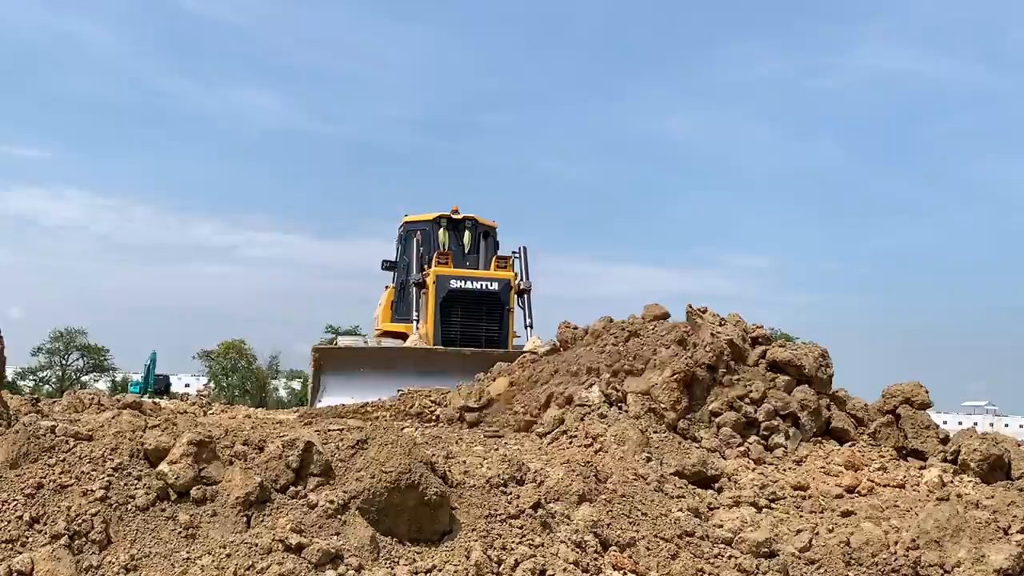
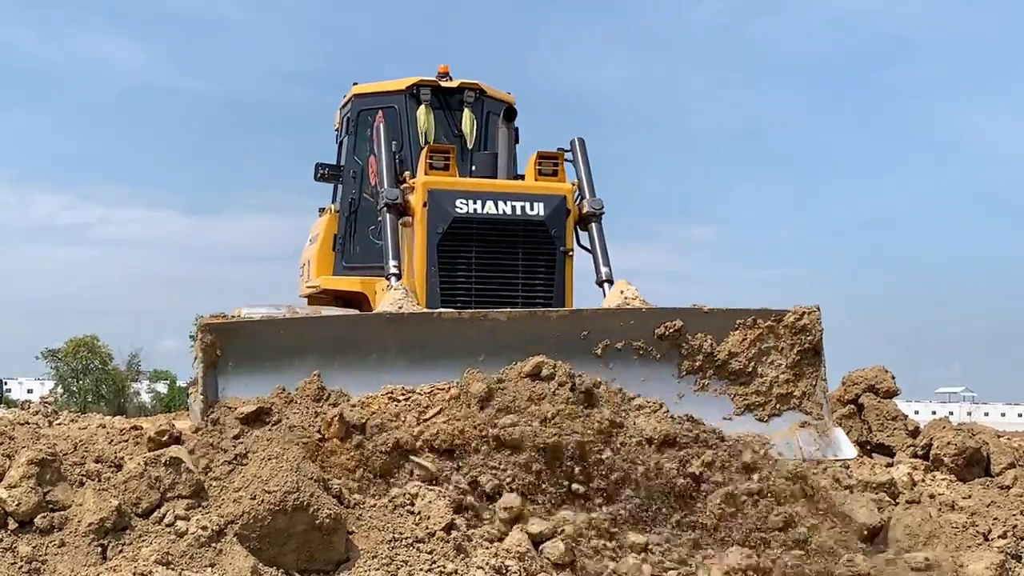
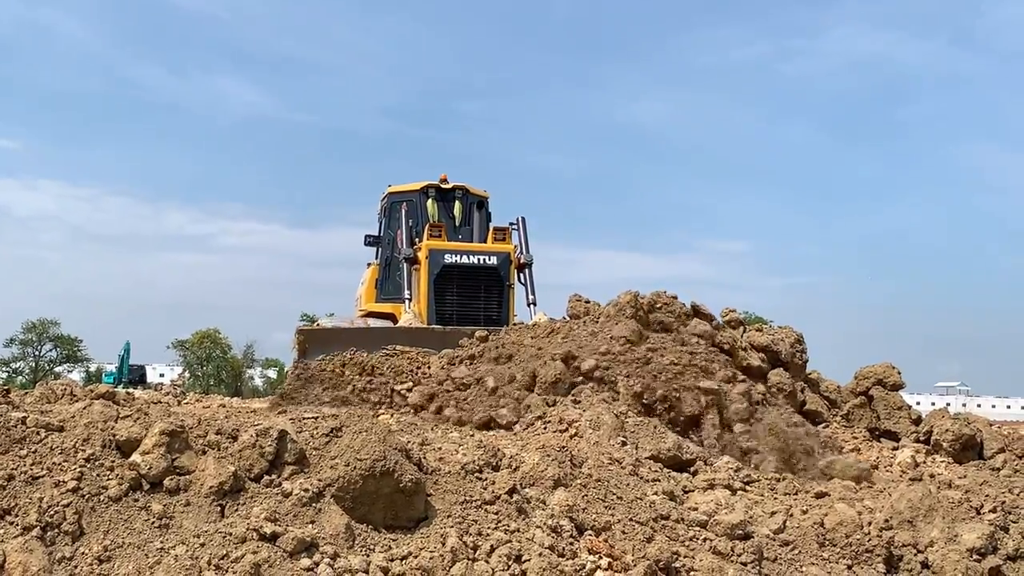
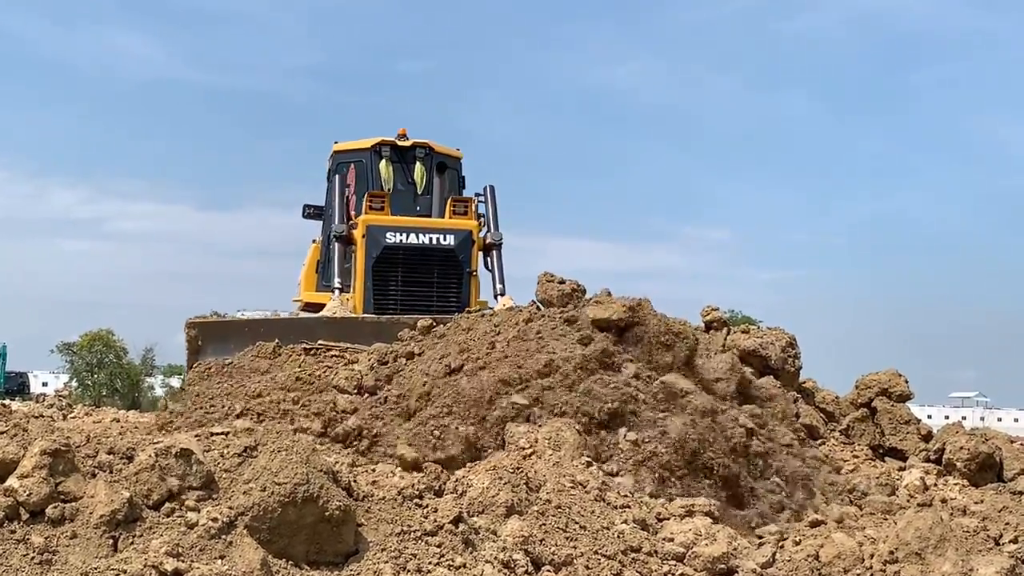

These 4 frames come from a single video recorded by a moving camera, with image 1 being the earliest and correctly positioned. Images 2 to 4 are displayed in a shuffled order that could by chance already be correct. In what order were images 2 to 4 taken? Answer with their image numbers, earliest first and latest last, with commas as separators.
3, 4, 2
